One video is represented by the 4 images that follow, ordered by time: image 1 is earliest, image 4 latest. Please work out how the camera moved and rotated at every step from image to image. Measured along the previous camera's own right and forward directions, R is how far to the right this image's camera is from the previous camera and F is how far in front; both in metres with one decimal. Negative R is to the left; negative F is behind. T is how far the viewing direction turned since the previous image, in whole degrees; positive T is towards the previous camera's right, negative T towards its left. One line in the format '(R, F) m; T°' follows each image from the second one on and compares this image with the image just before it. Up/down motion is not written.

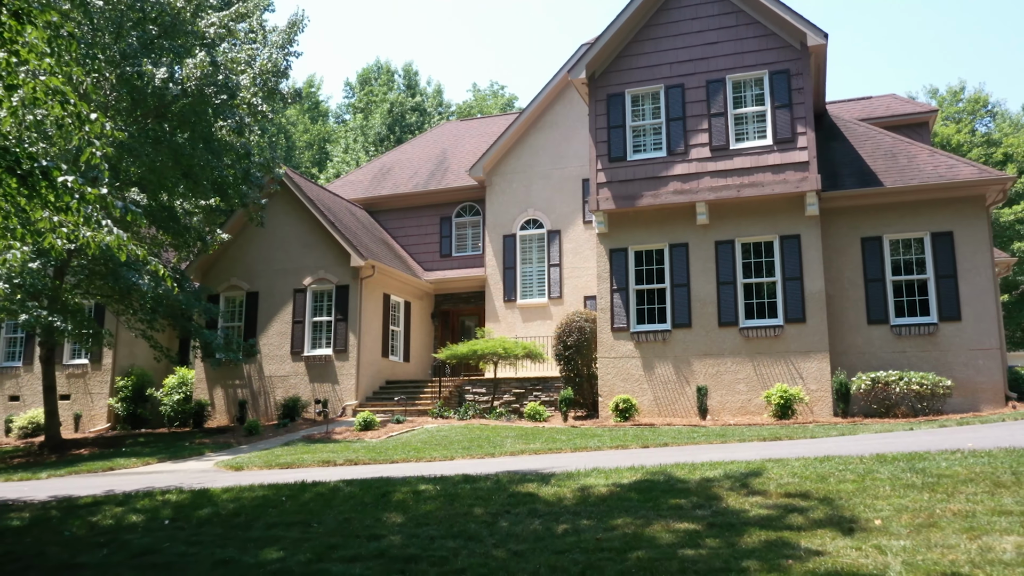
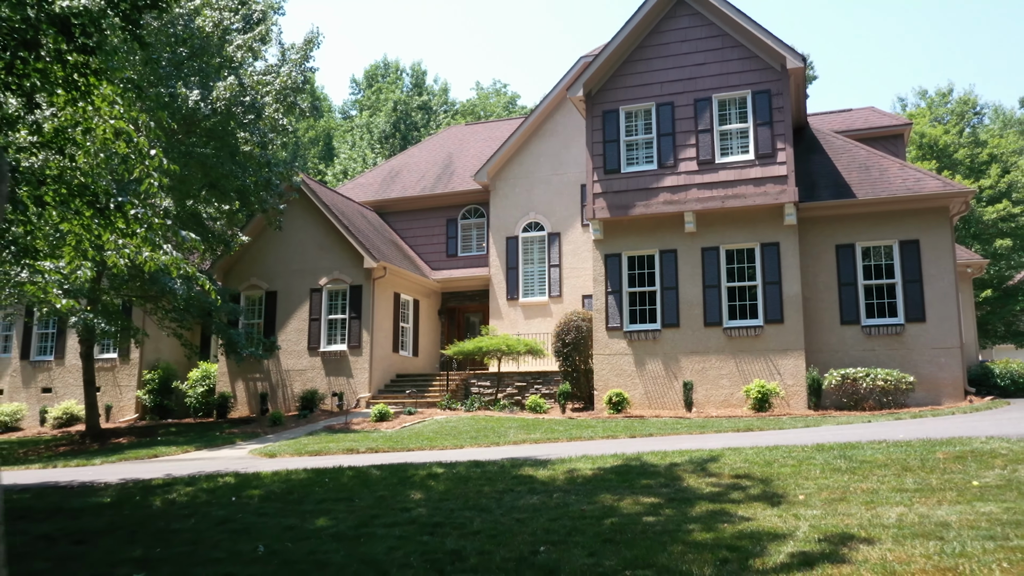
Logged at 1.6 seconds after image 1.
(0.0, -1.6) m; 0°
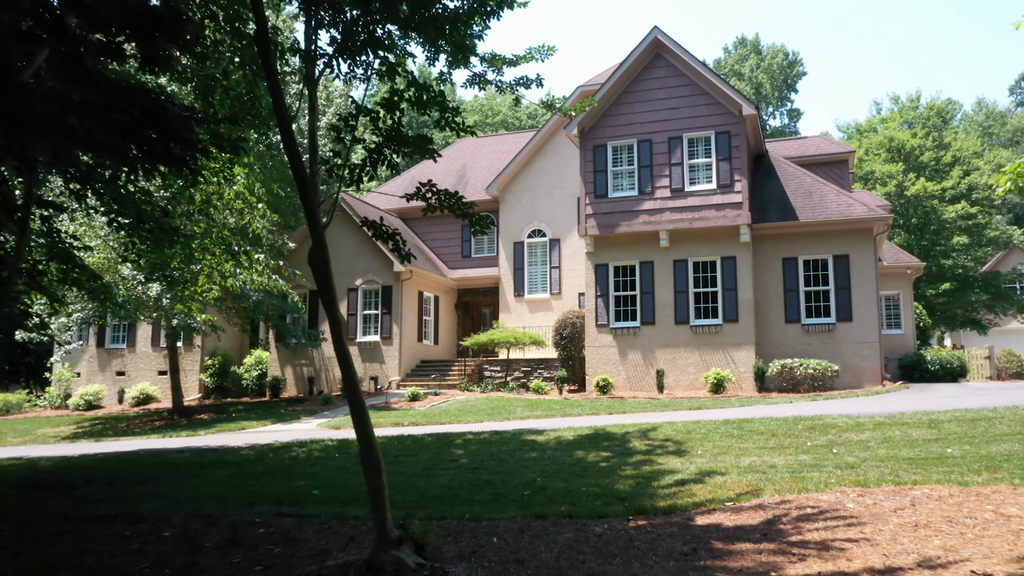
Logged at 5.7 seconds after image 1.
(0.0, -4.6) m; 0°
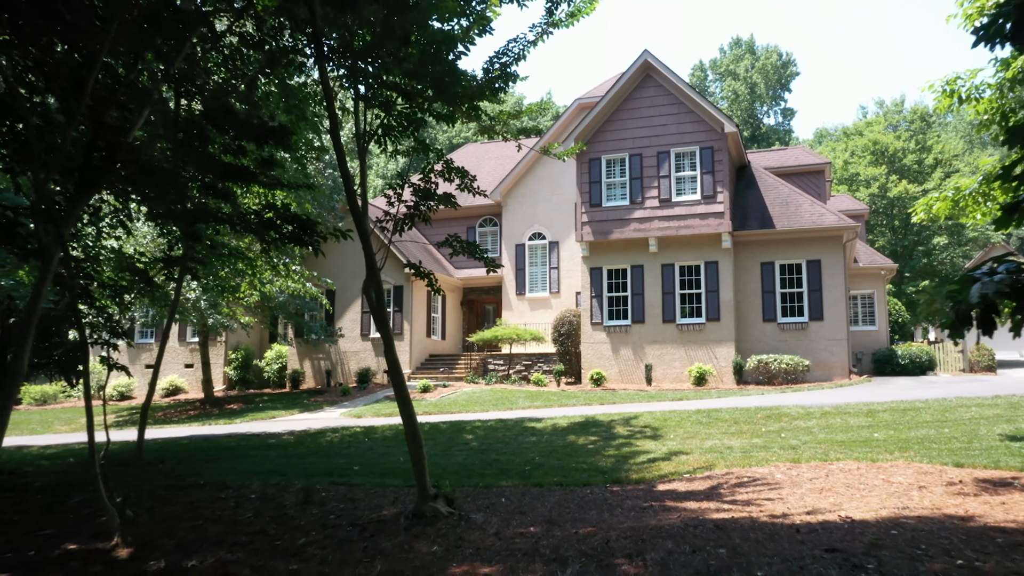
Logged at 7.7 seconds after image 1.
(0.0, -2.4) m; 0°
